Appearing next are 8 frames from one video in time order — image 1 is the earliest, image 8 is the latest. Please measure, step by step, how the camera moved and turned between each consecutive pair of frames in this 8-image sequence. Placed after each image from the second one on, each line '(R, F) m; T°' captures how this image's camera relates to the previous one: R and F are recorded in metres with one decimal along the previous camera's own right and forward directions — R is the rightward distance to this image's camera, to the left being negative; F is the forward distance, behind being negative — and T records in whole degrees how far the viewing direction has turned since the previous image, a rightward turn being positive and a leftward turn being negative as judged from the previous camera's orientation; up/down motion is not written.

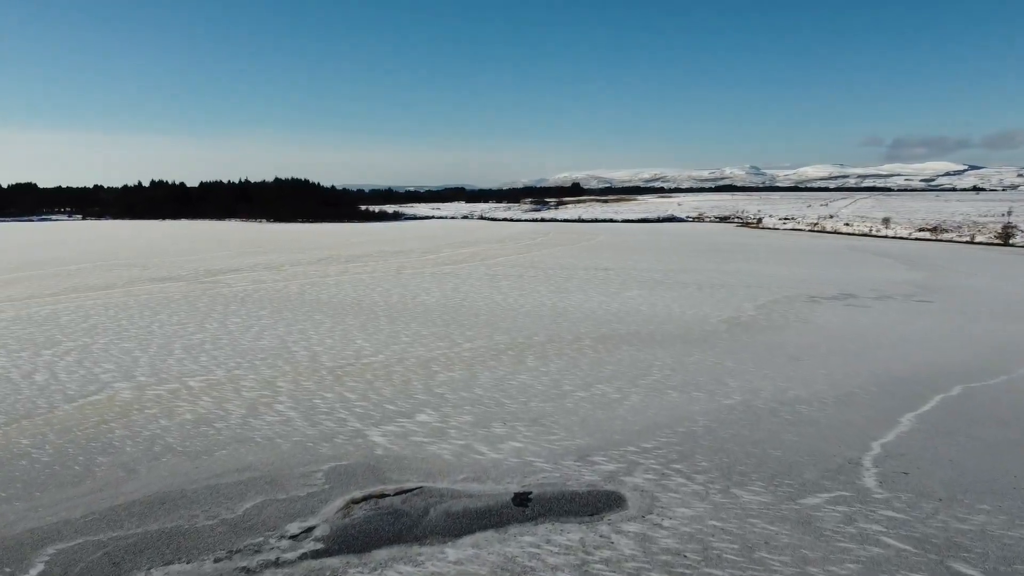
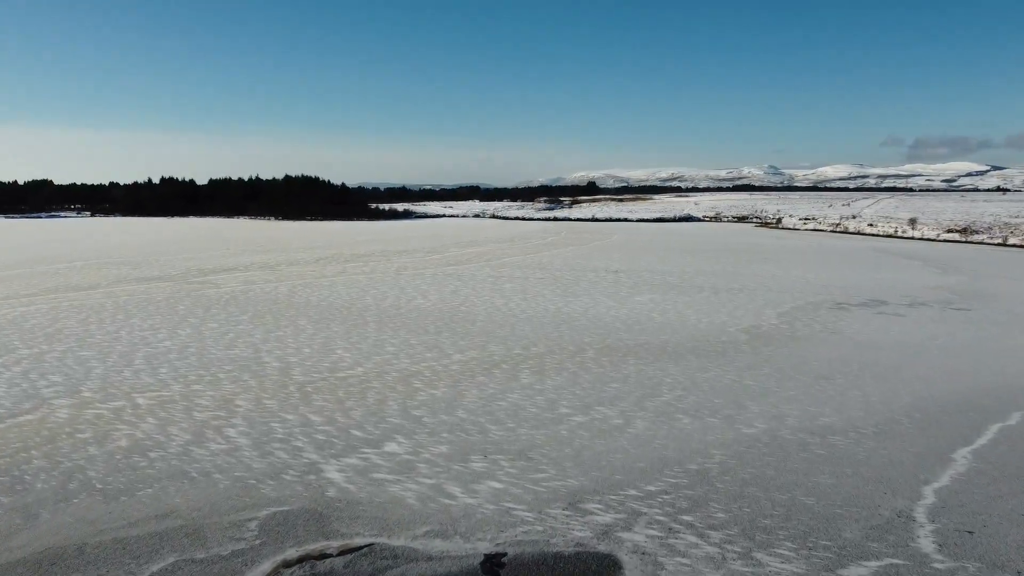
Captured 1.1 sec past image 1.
(+0.3, +1.3) m; -1°
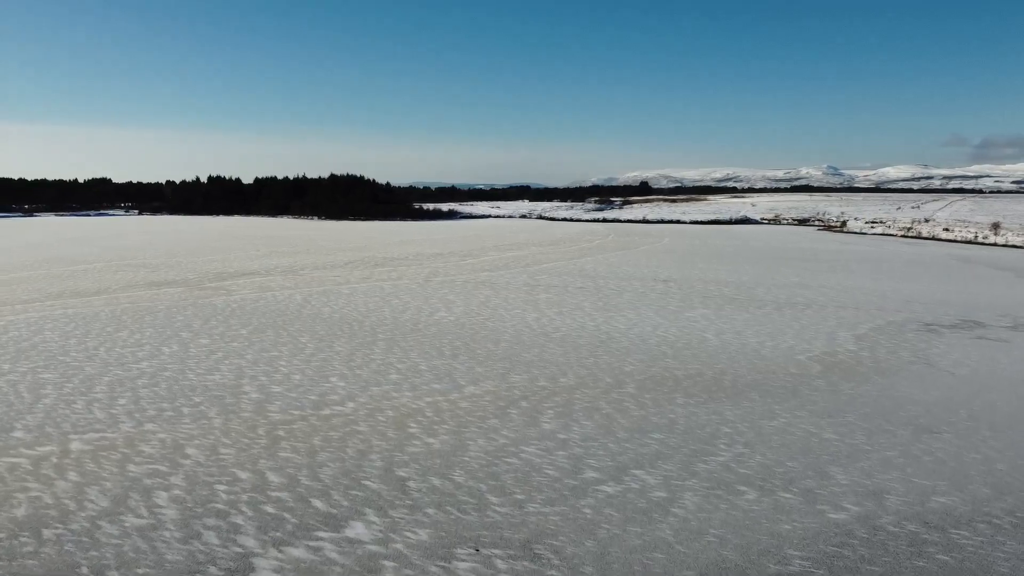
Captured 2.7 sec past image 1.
(+0.3, +2.0) m; -4°
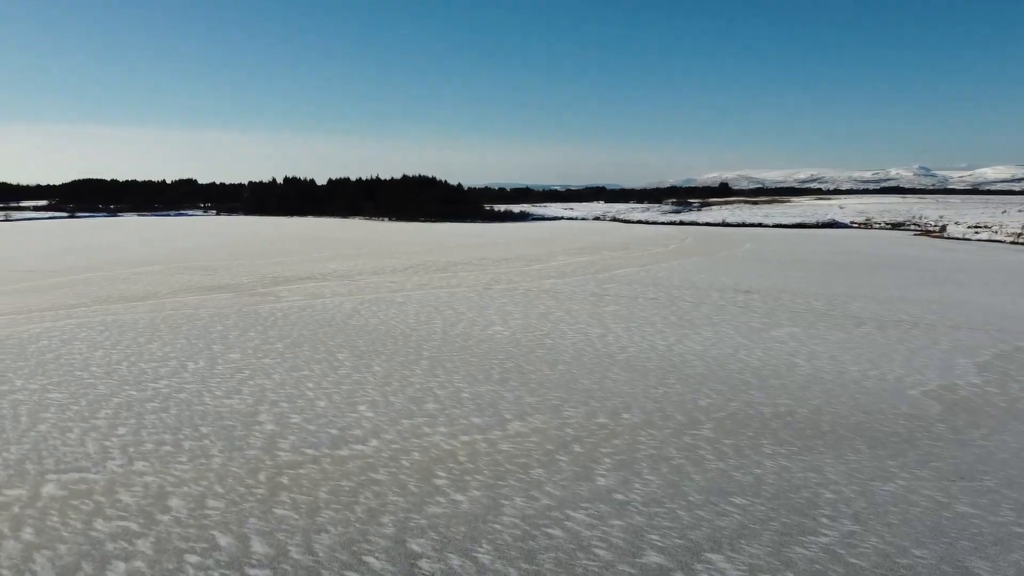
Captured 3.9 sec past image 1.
(+0.2, +1.5) m; -5°
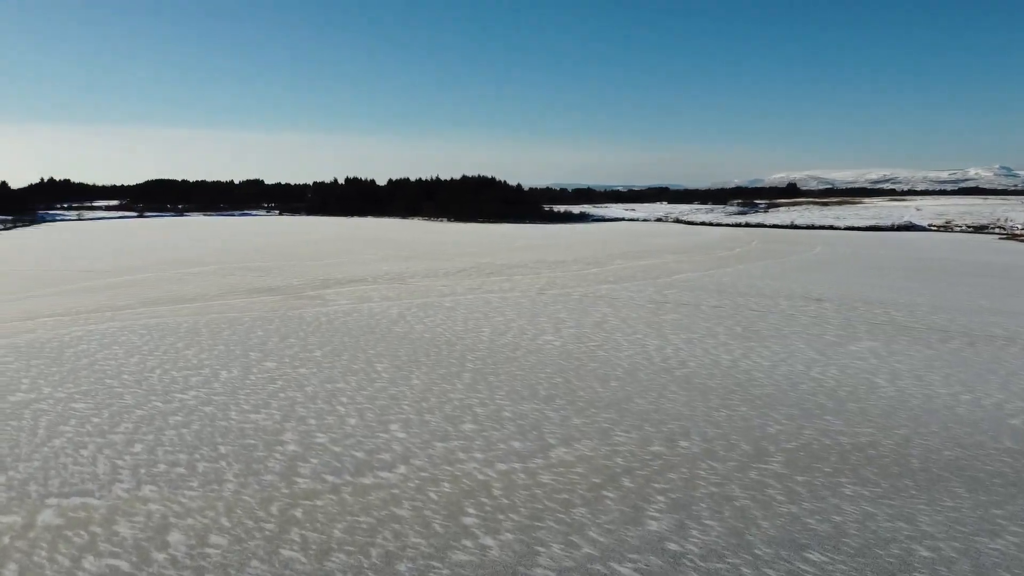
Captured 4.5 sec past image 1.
(+0.2, +0.8) m; -4°
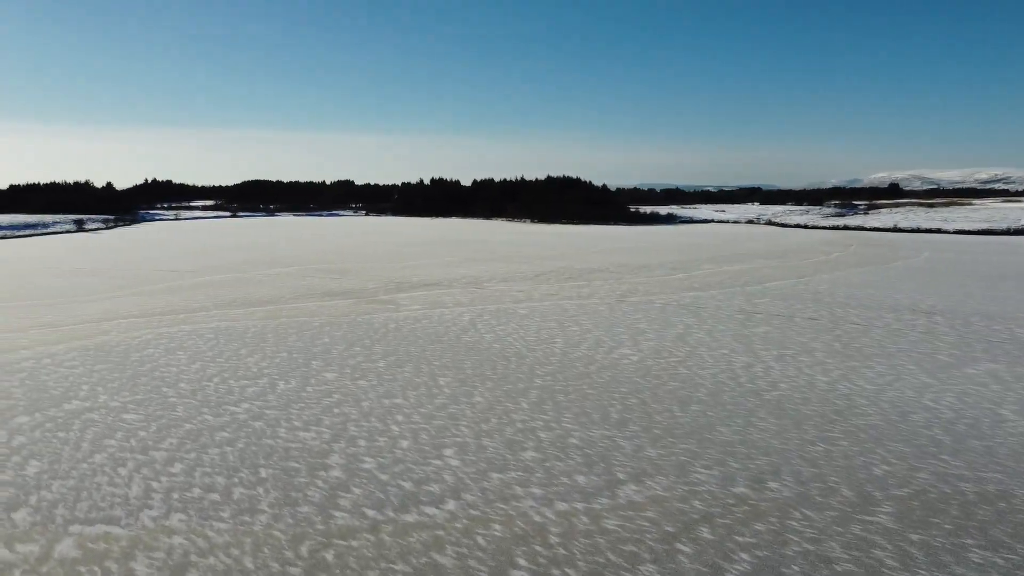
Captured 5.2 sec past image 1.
(+0.2, +0.8) m; -6°
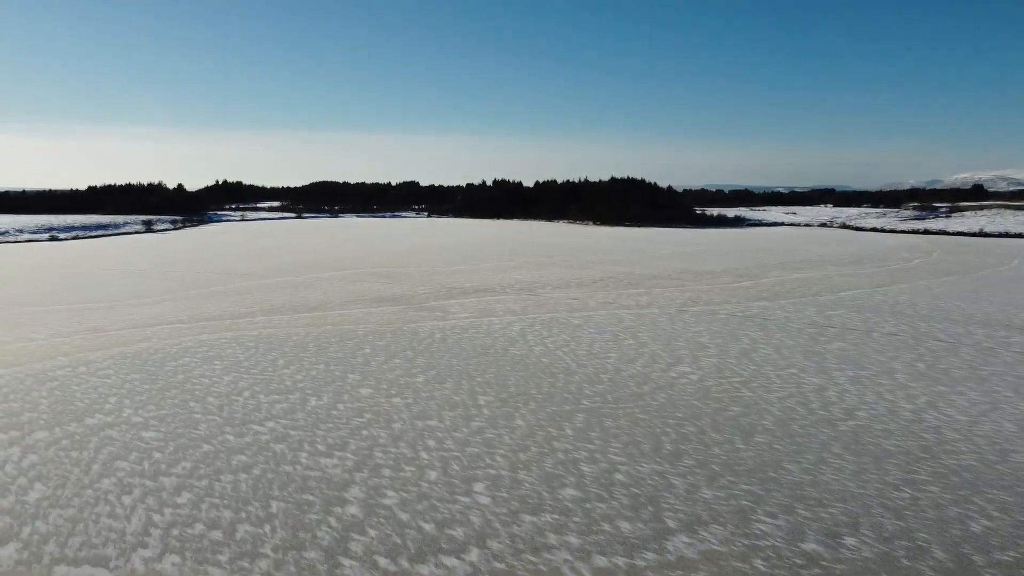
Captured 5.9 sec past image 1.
(+0.2, +0.8) m; -5°
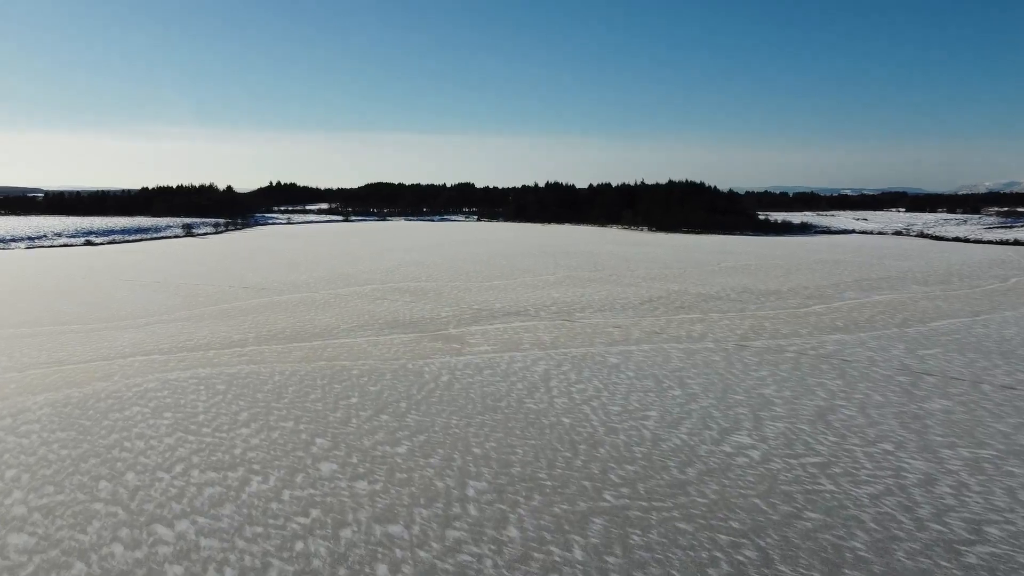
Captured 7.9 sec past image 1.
(+0.5, +2.4) m; -4°
